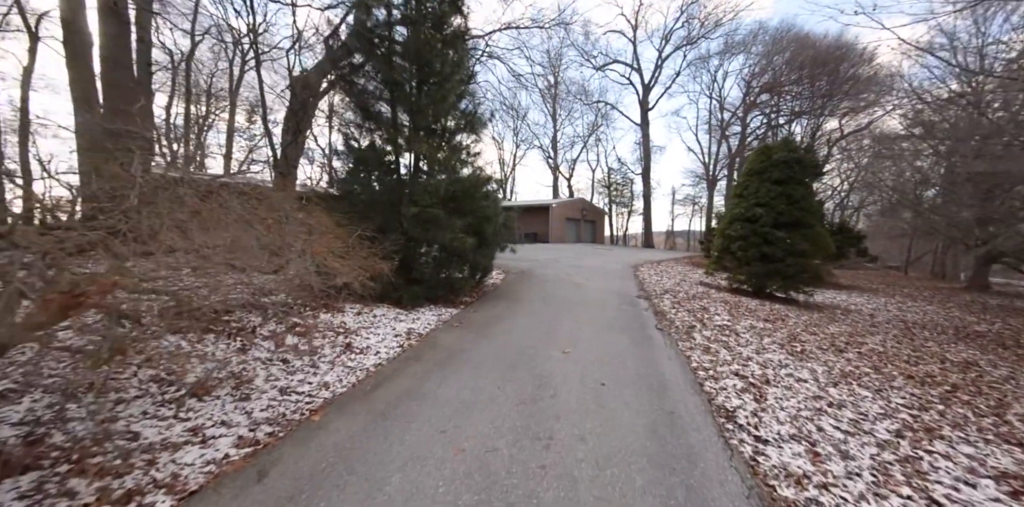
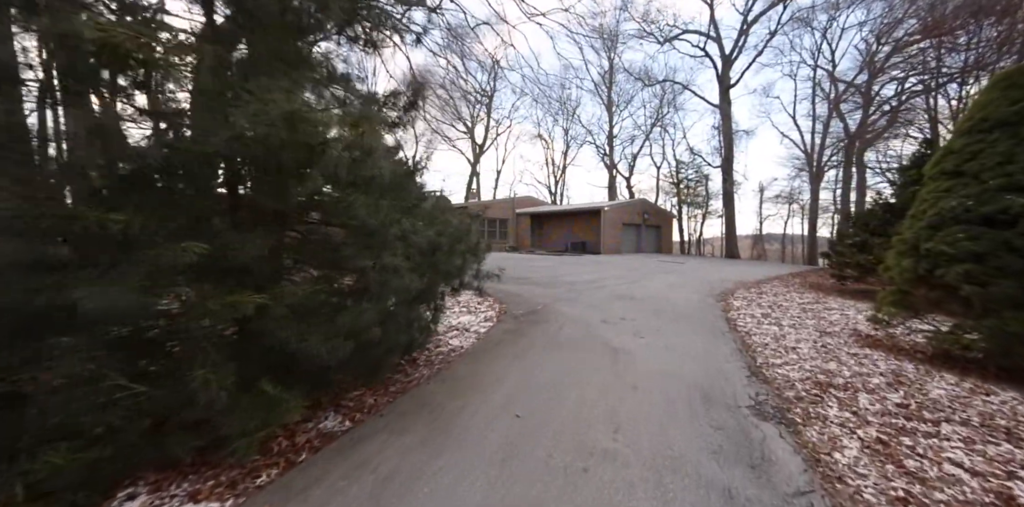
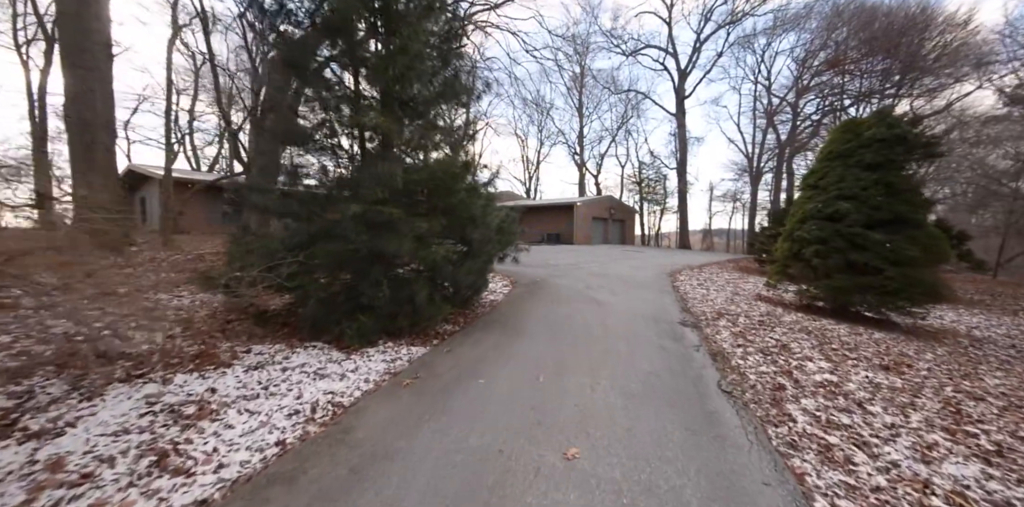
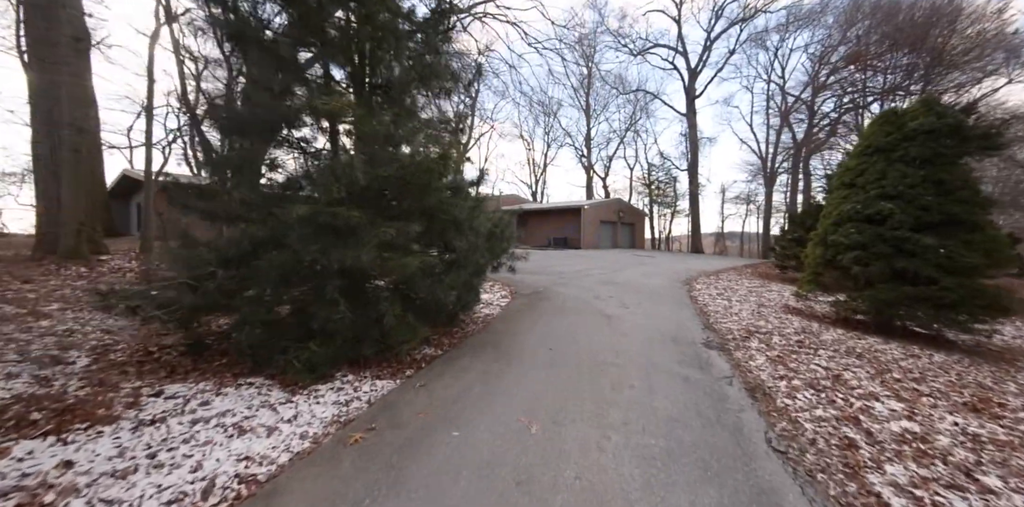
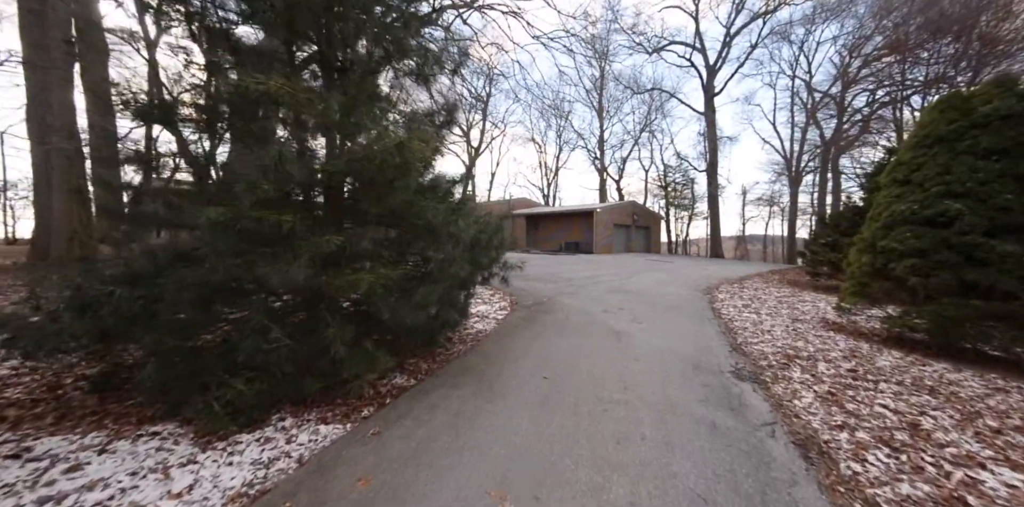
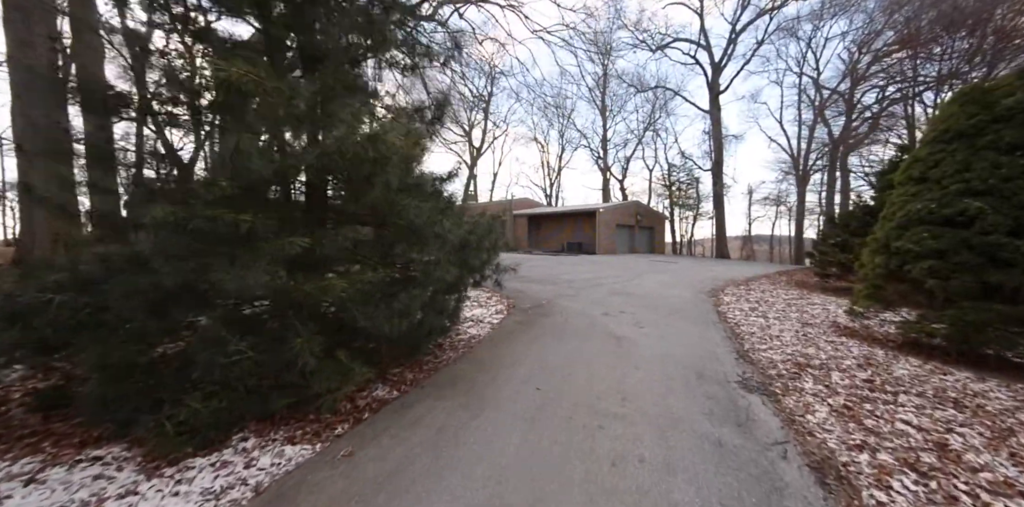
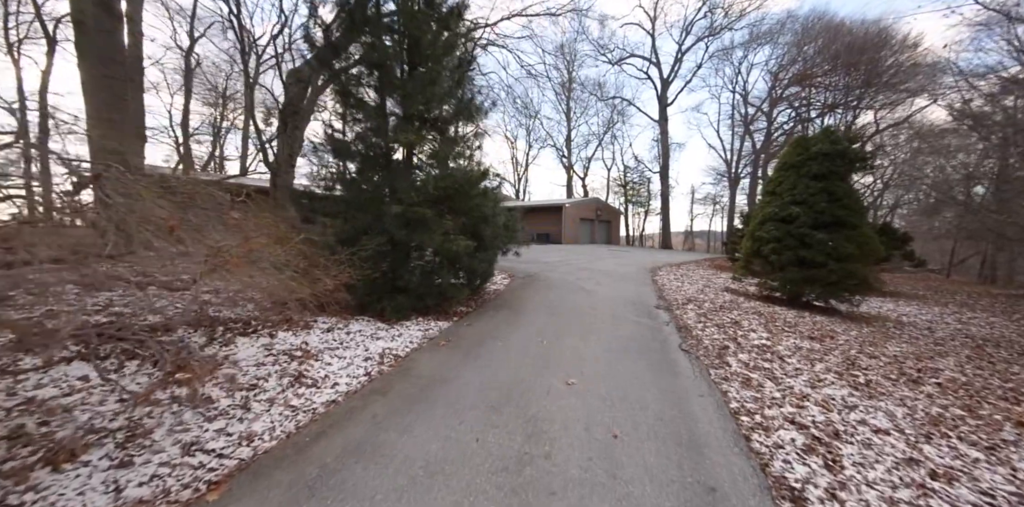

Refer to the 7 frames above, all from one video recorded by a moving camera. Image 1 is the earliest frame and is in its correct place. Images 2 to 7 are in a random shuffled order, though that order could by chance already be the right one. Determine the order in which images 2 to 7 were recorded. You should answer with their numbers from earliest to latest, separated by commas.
7, 3, 4, 5, 6, 2
